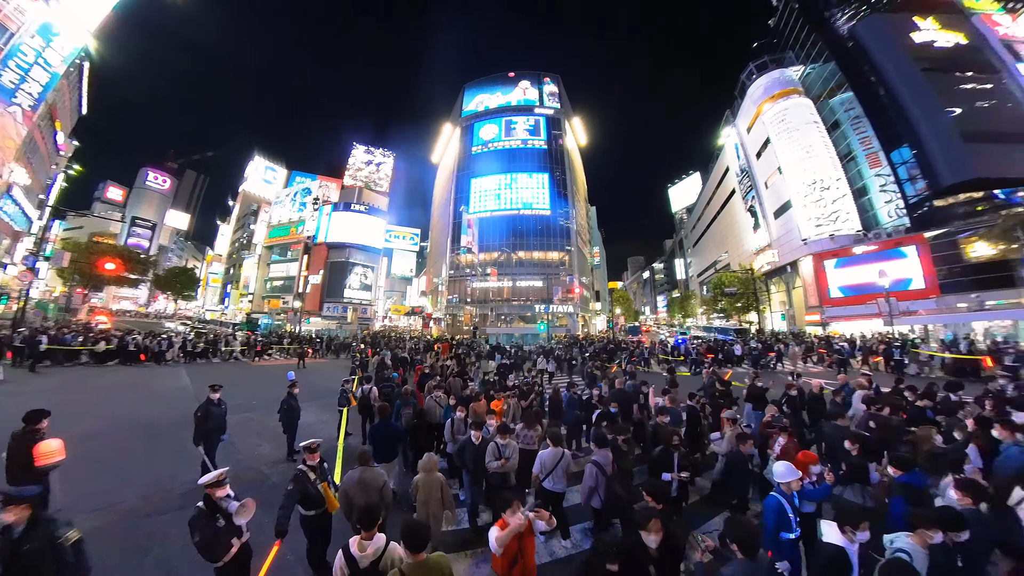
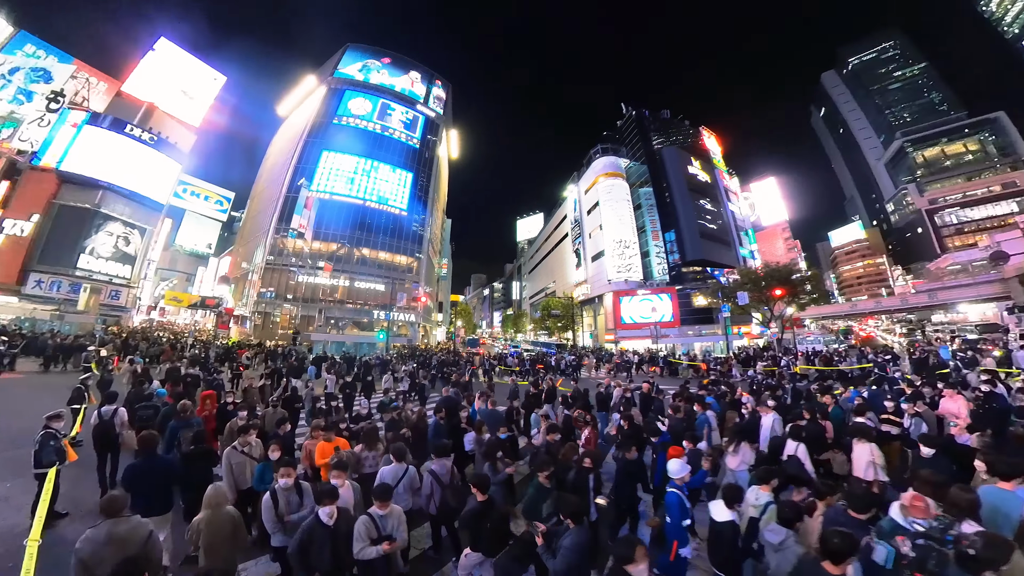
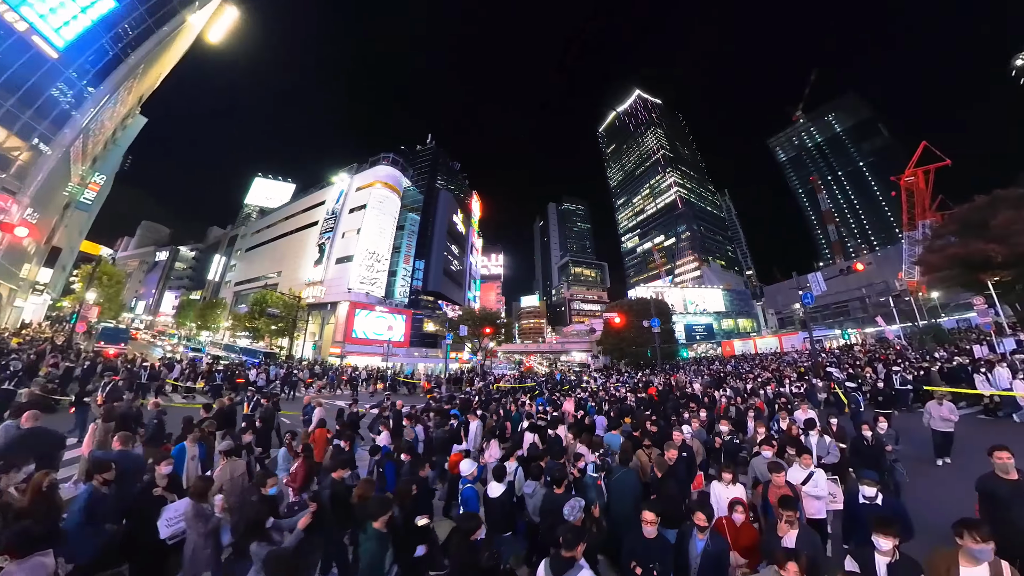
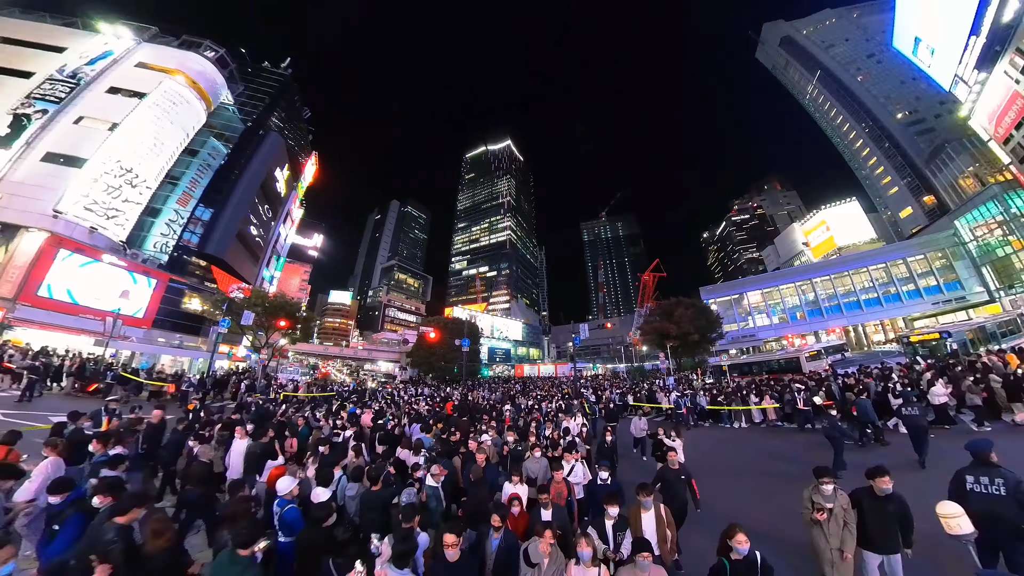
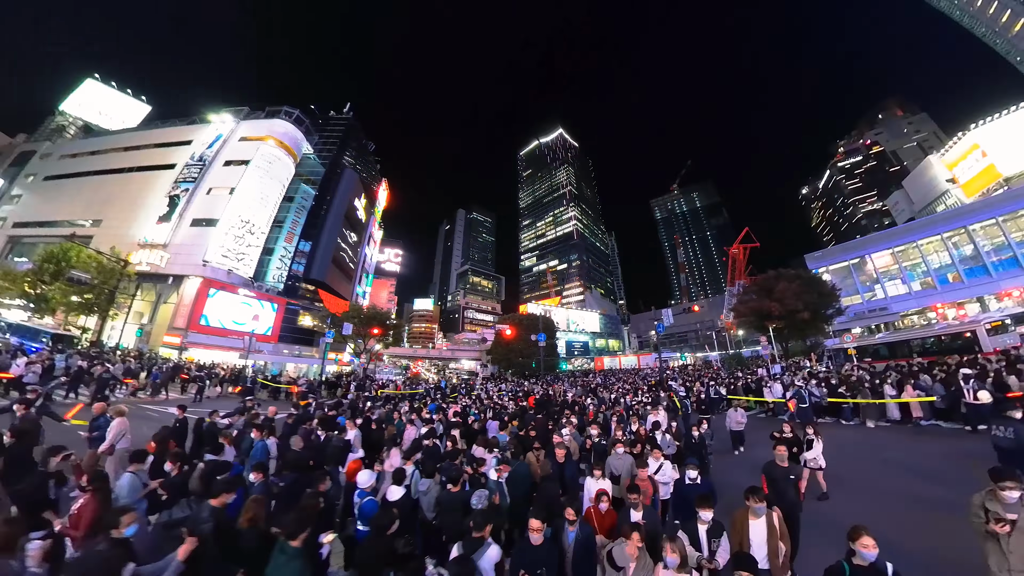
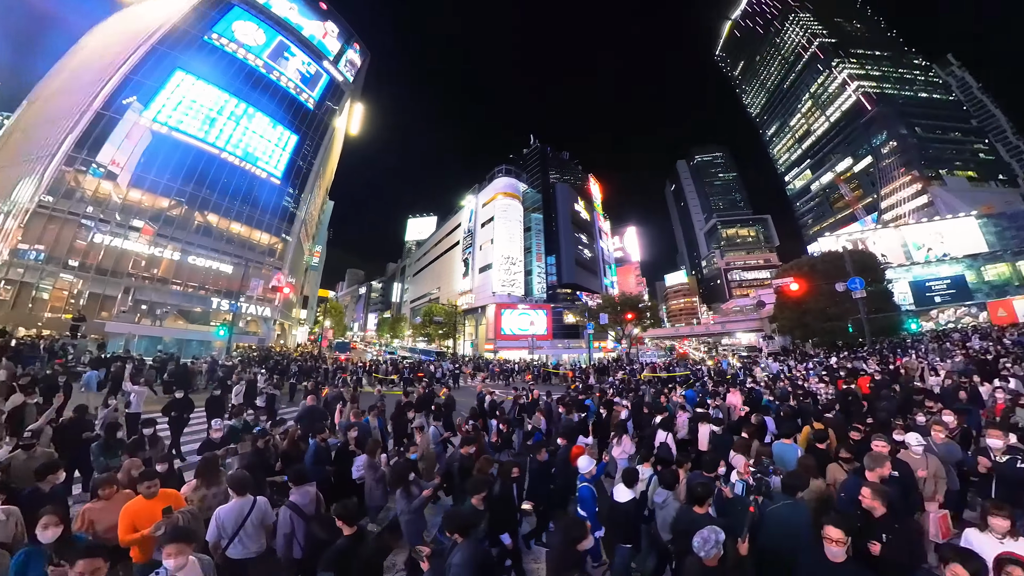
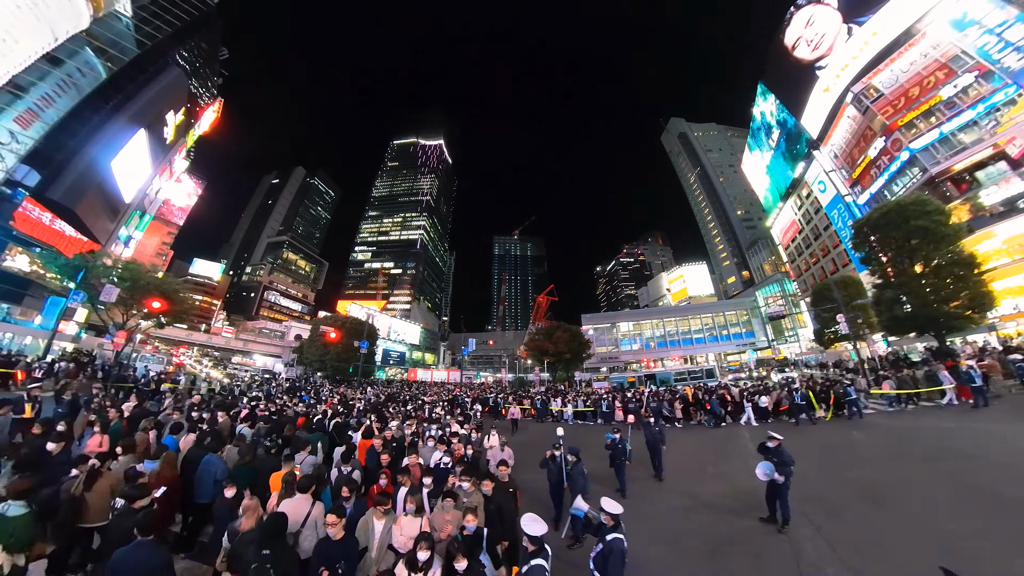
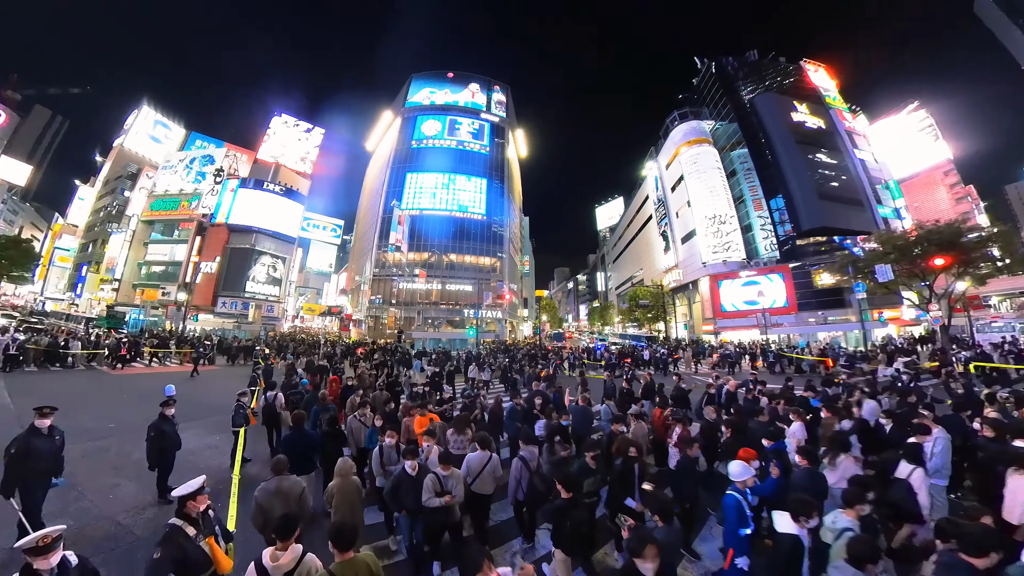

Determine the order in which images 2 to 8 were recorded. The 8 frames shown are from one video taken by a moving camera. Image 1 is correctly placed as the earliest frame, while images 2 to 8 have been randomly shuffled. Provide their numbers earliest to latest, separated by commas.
8, 2, 6, 3, 5, 4, 7
